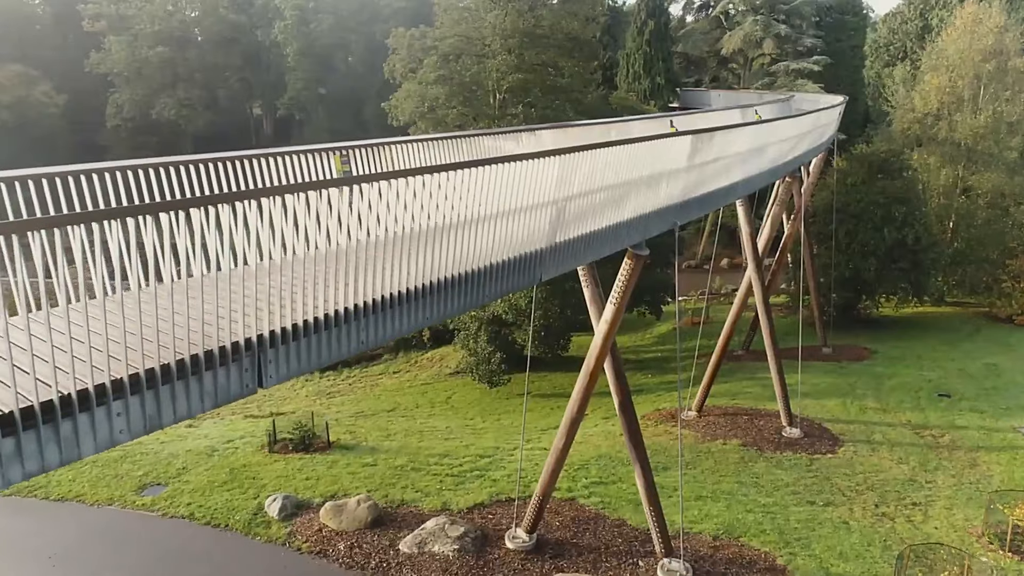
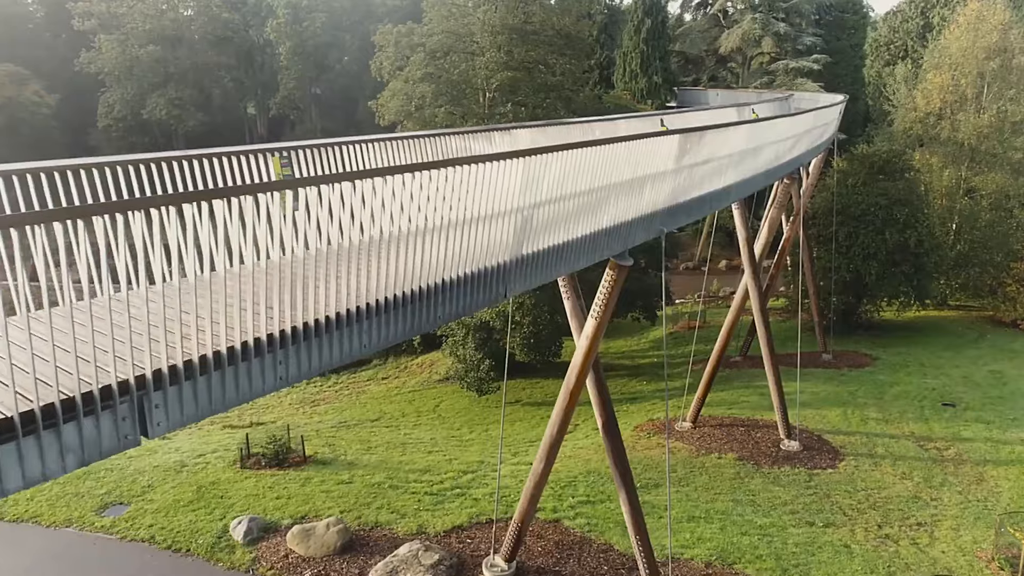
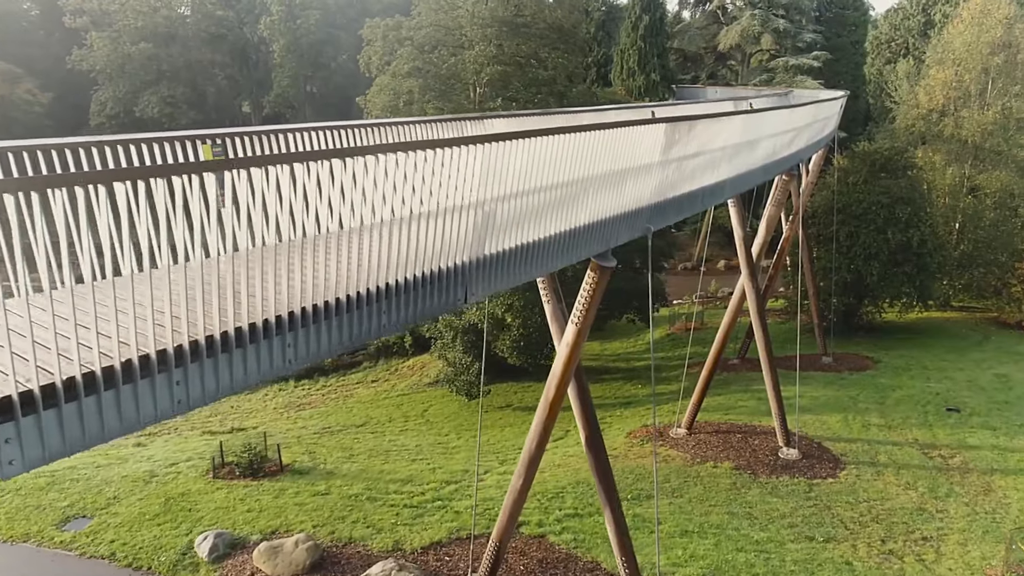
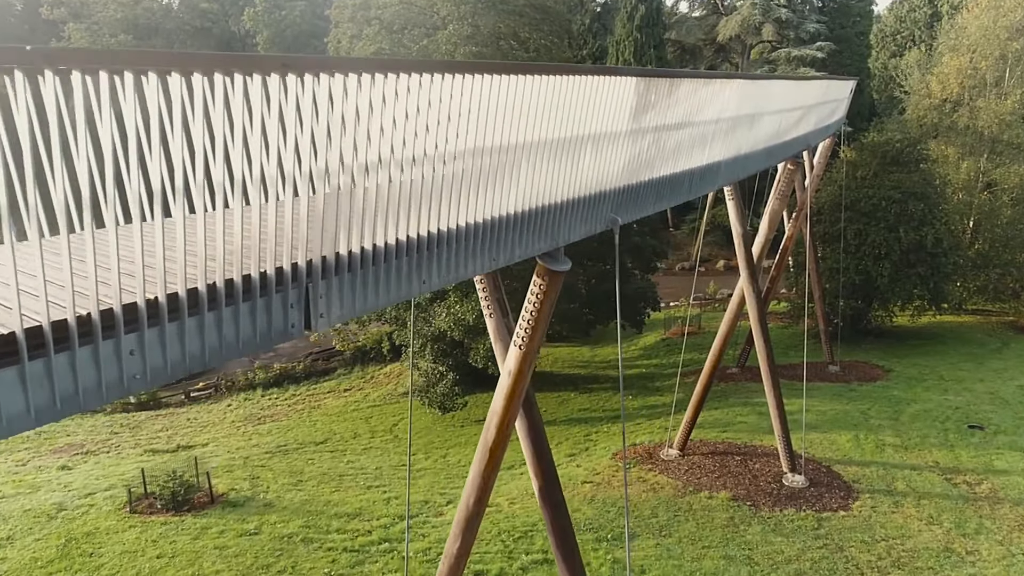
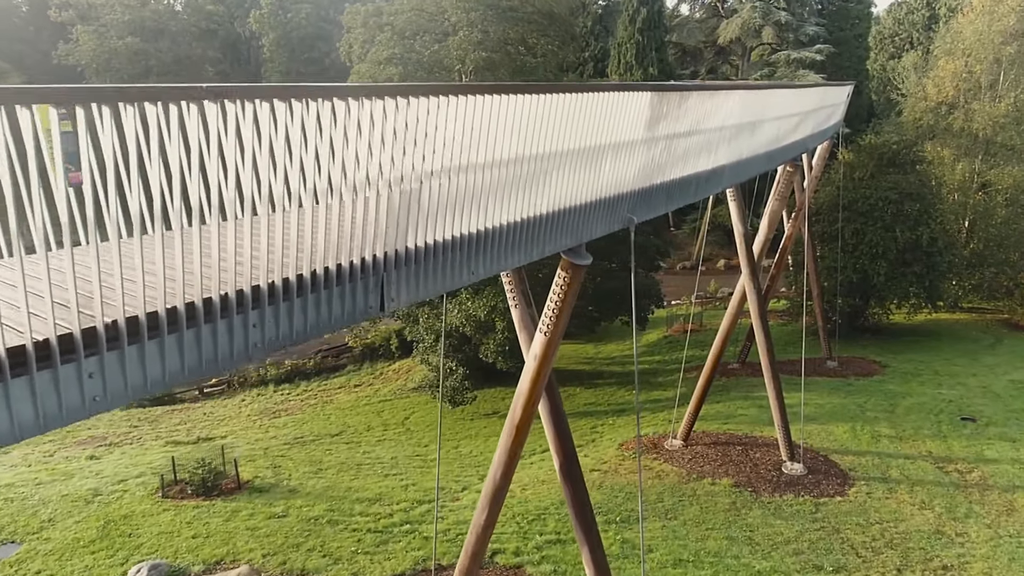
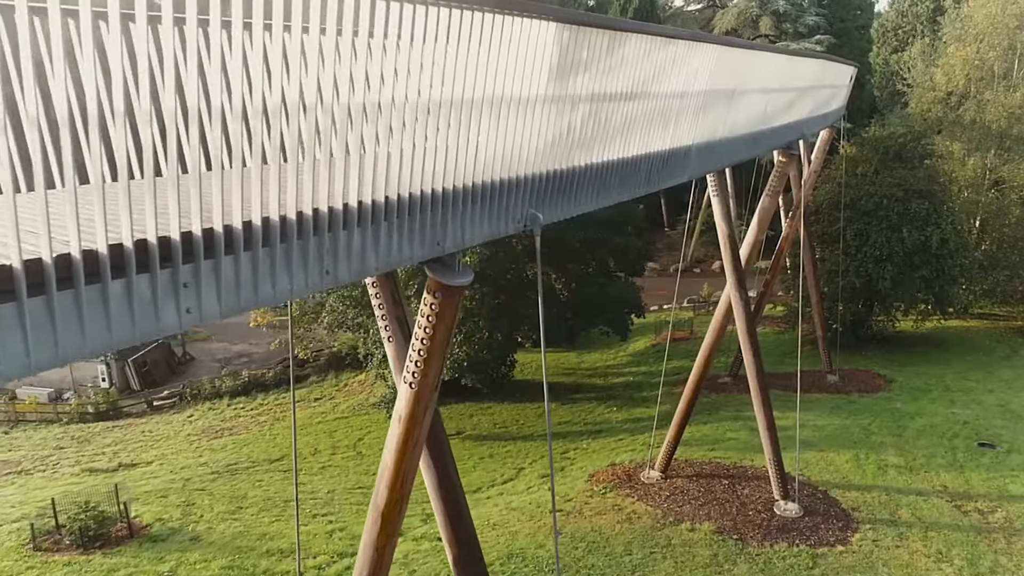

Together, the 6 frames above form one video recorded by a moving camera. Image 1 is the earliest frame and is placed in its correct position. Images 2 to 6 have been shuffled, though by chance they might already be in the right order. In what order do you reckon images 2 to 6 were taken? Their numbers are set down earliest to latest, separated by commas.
2, 3, 5, 4, 6
